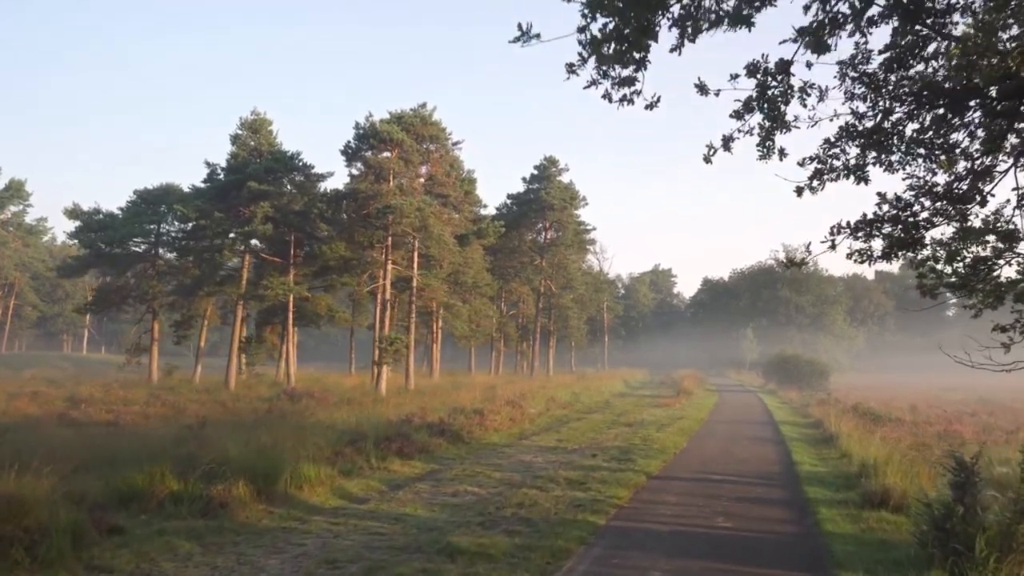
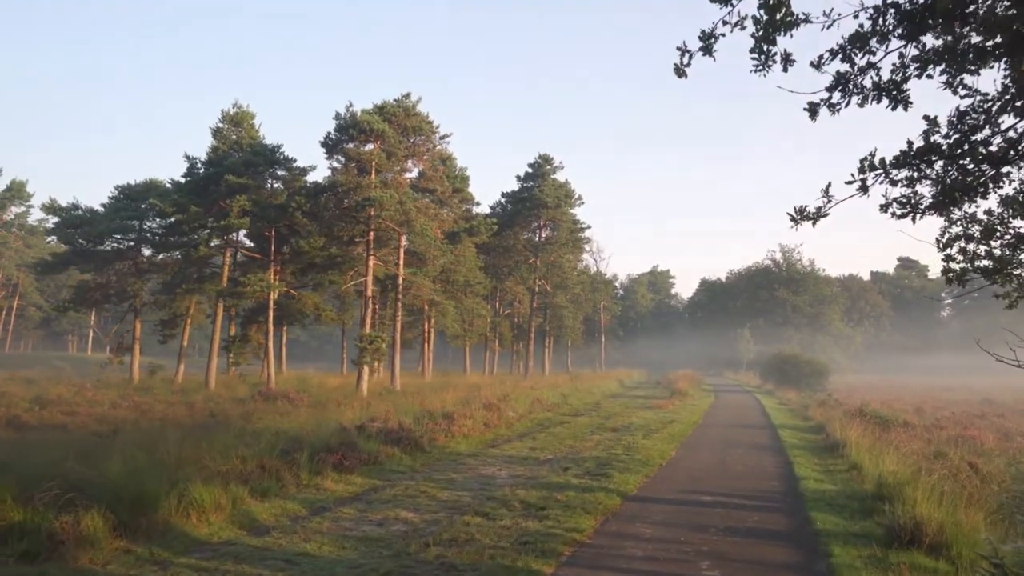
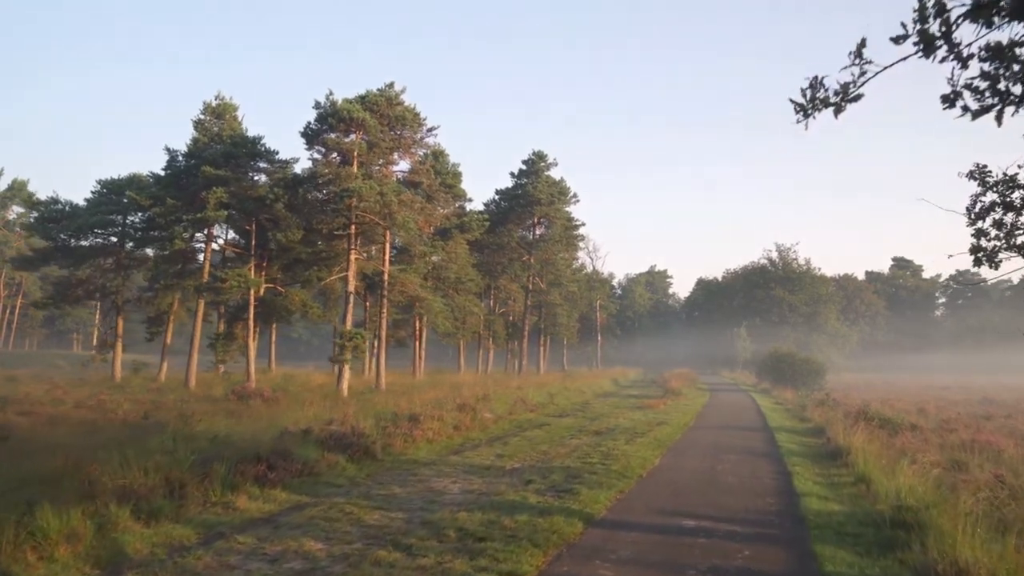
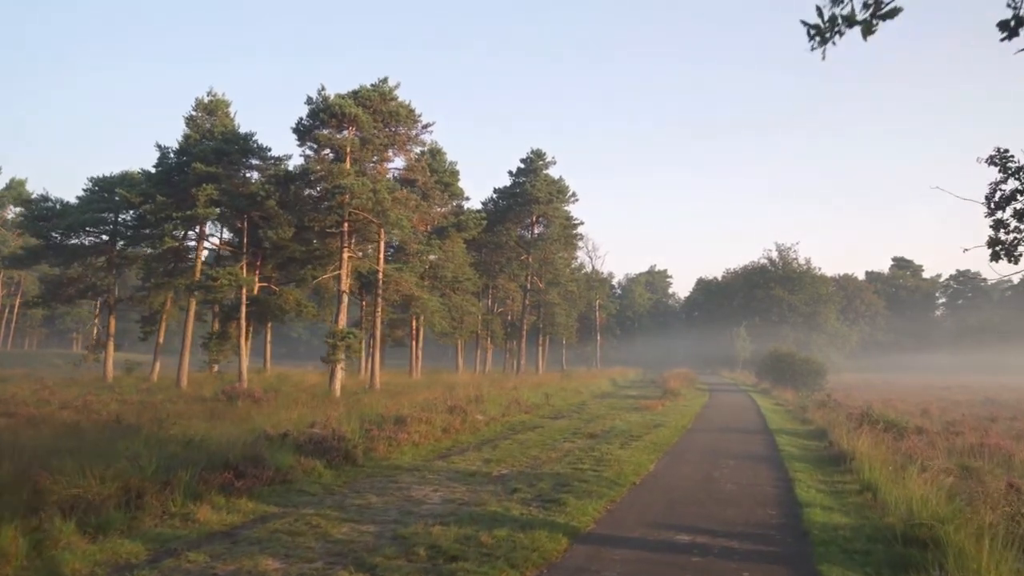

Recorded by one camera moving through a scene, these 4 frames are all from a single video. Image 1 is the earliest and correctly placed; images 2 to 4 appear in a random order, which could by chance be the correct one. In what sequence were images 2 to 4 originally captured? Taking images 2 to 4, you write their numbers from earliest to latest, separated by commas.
2, 3, 4
